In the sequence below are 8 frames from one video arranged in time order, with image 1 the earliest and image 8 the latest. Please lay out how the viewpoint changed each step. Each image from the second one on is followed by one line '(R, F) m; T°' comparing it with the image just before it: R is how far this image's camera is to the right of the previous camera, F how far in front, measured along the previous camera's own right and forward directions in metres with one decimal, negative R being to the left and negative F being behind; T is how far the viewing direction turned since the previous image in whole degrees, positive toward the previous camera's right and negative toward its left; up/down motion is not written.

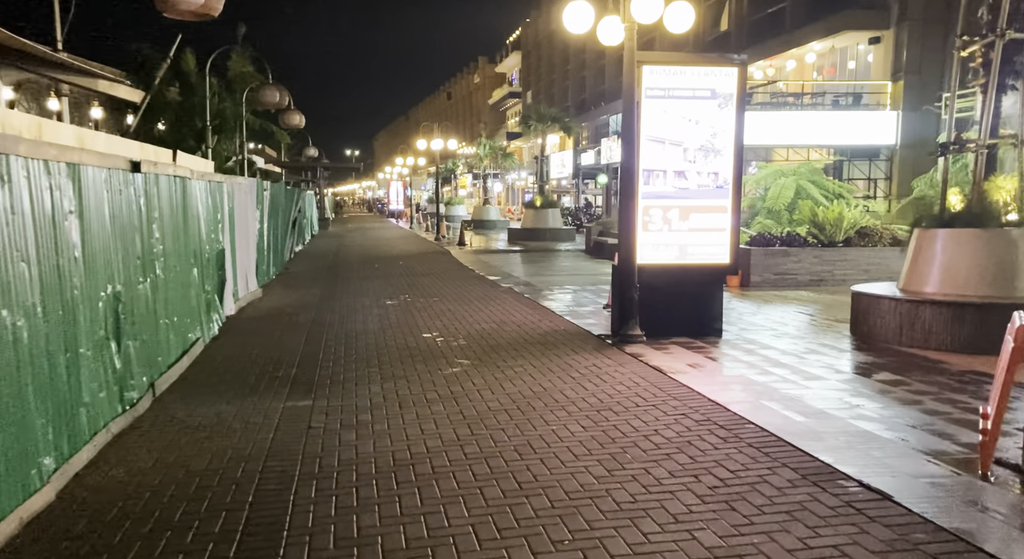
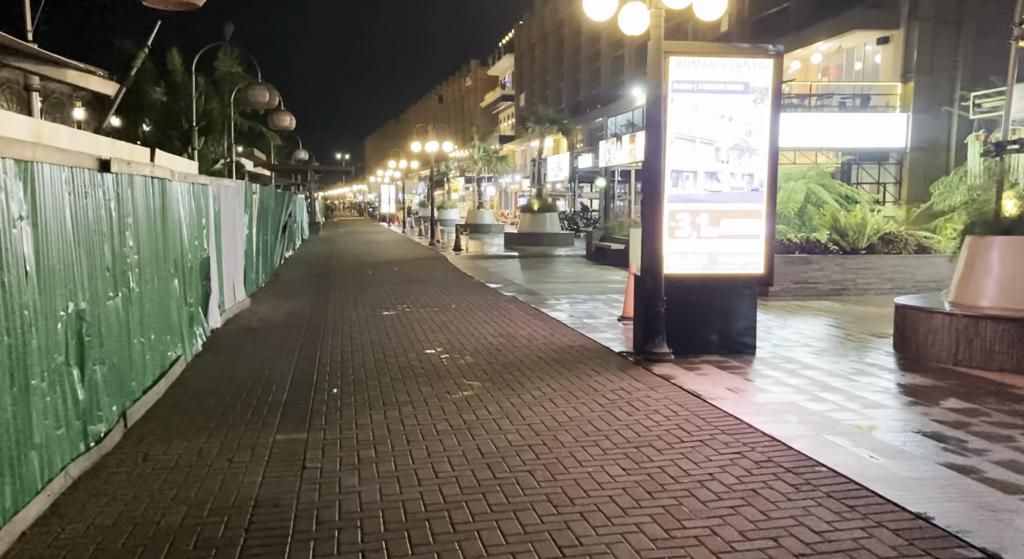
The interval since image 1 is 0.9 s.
(-0.3, +0.9) m; +1°
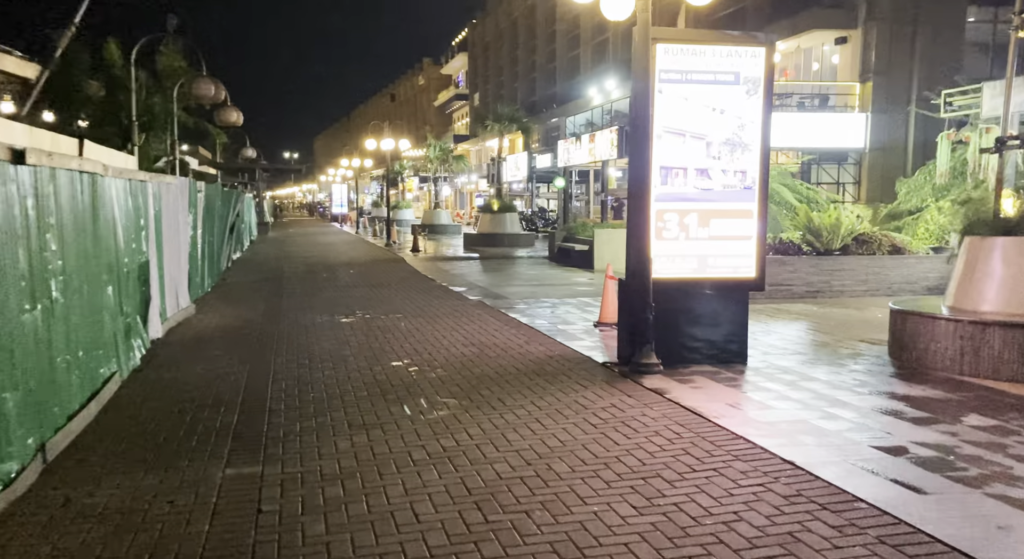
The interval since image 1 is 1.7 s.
(-0.2, +0.7) m; +3°
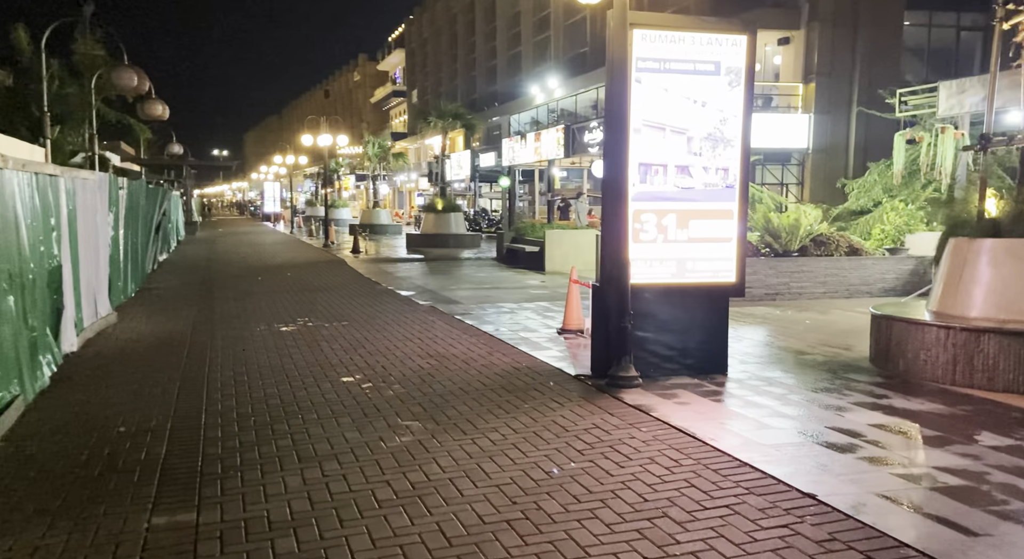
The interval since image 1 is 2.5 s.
(-0.3, +0.8) m; +4°
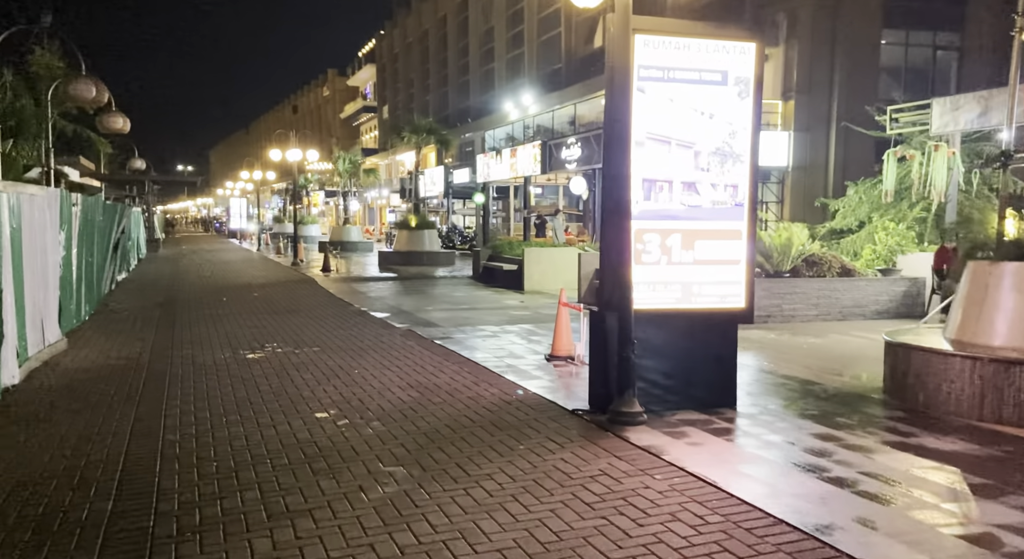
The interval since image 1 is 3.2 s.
(-0.2, +0.7) m; +2°
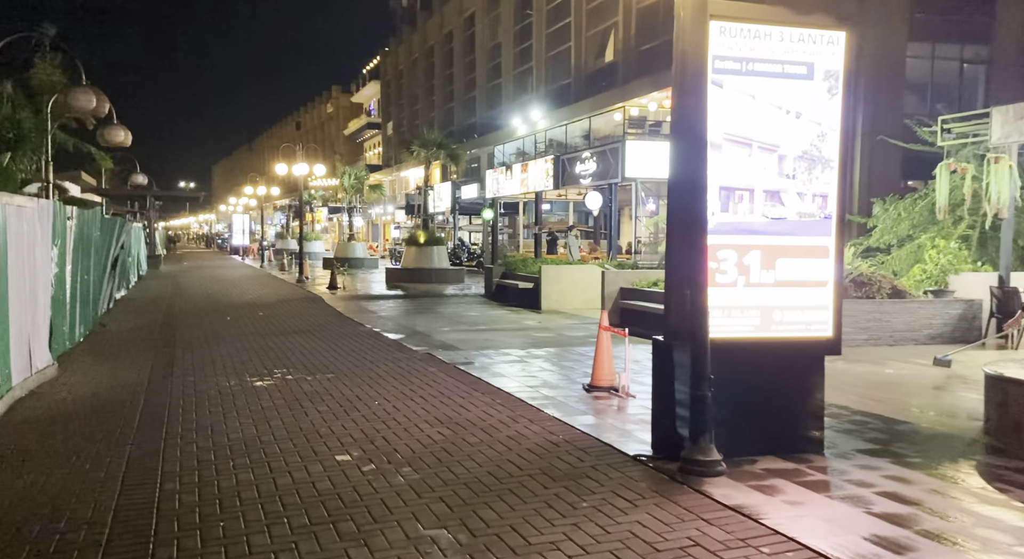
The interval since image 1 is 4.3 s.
(-0.4, +1.0) m; 0°
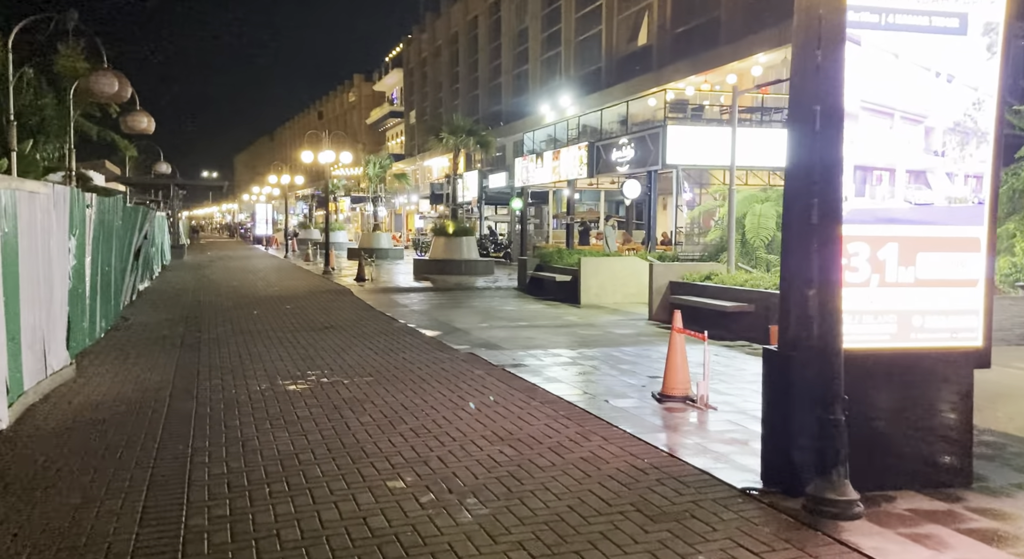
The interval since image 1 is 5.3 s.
(-0.4, +1.0) m; -1°
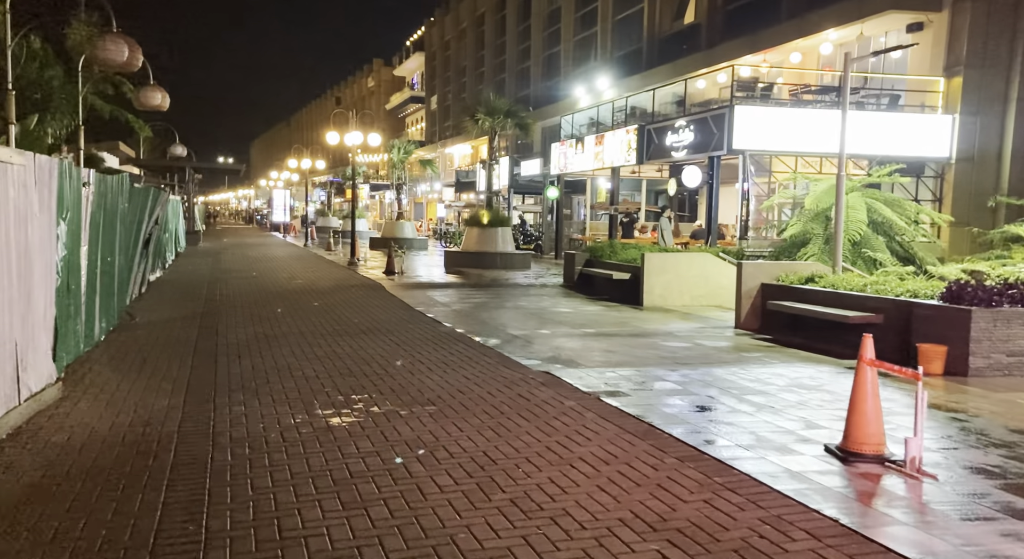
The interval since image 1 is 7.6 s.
(-0.8, +2.2) m; -1°
